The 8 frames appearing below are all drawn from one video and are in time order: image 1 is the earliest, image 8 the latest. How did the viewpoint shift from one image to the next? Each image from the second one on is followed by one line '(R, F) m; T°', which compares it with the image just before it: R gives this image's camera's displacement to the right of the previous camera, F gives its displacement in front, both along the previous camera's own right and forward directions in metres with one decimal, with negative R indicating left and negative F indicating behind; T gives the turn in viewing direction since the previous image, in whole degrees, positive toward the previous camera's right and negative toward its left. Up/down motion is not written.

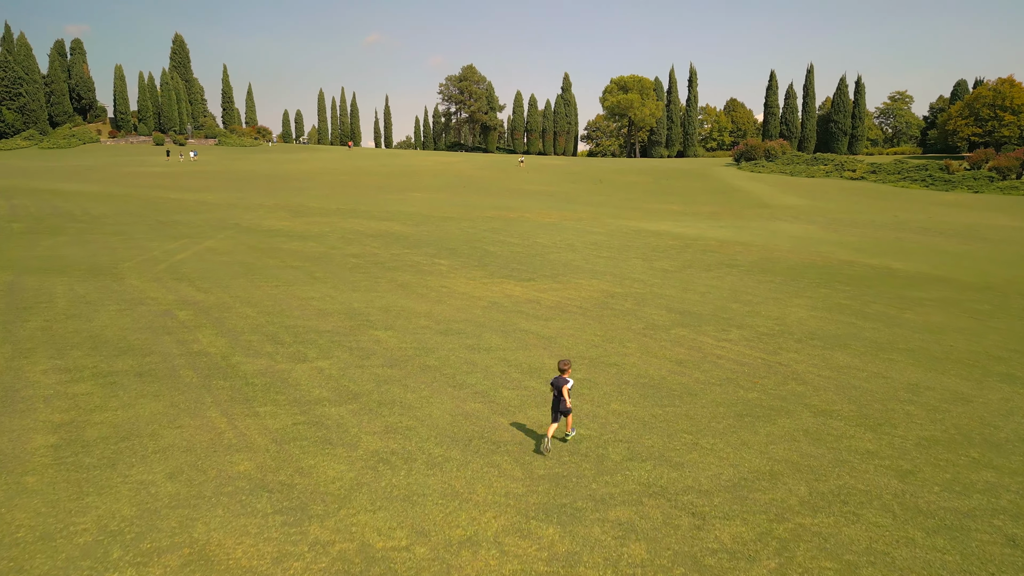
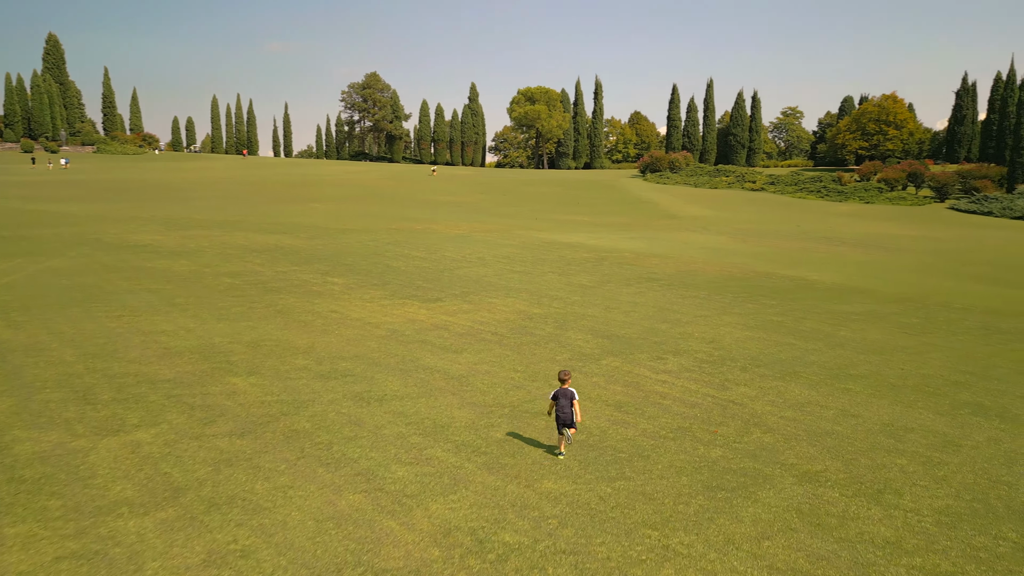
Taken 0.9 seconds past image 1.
(+0.1, +2.0) m; +7°
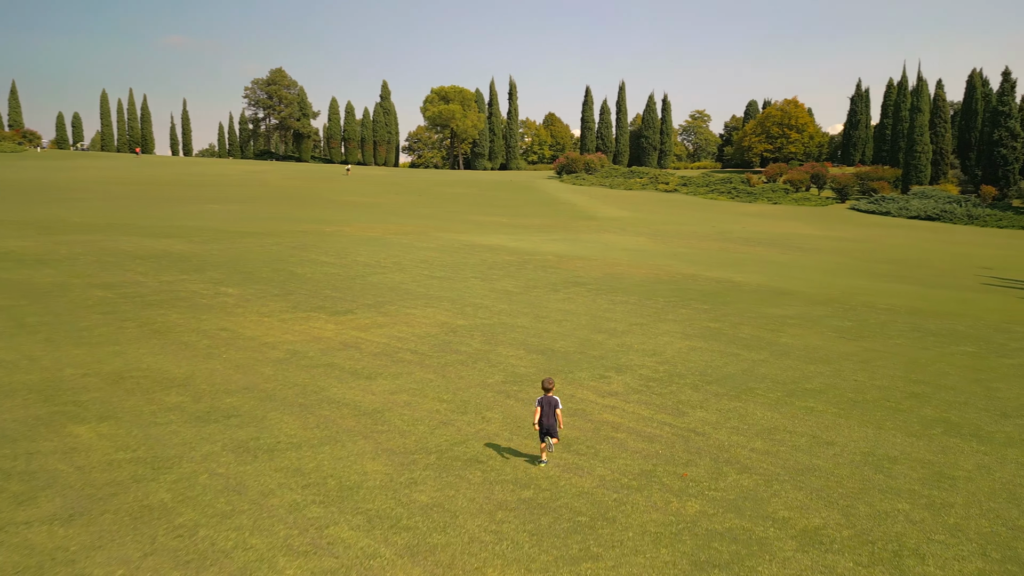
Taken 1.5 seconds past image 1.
(-0.1, +1.4) m; +7°
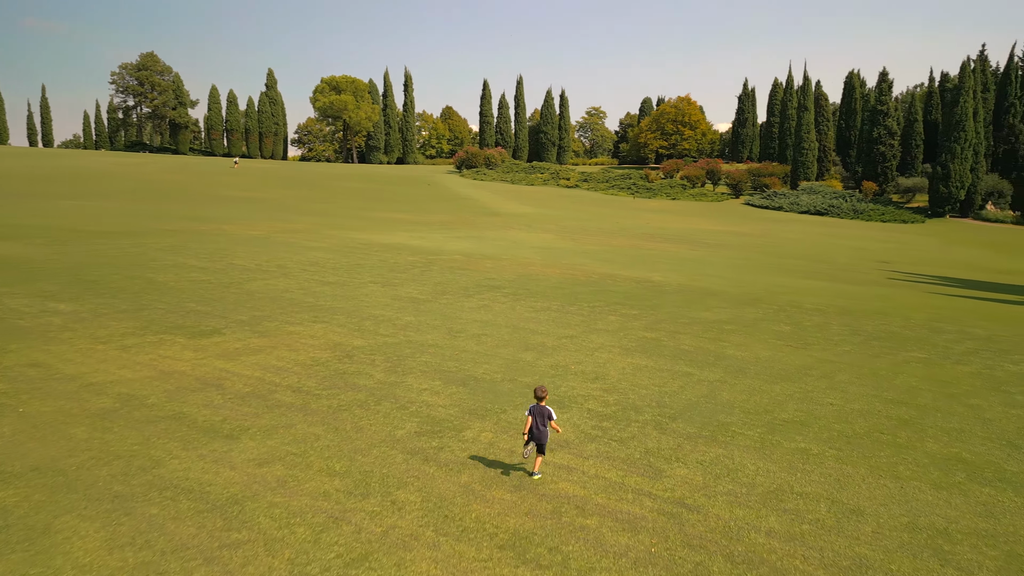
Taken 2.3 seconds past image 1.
(-0.1, +2.2) m; +8°
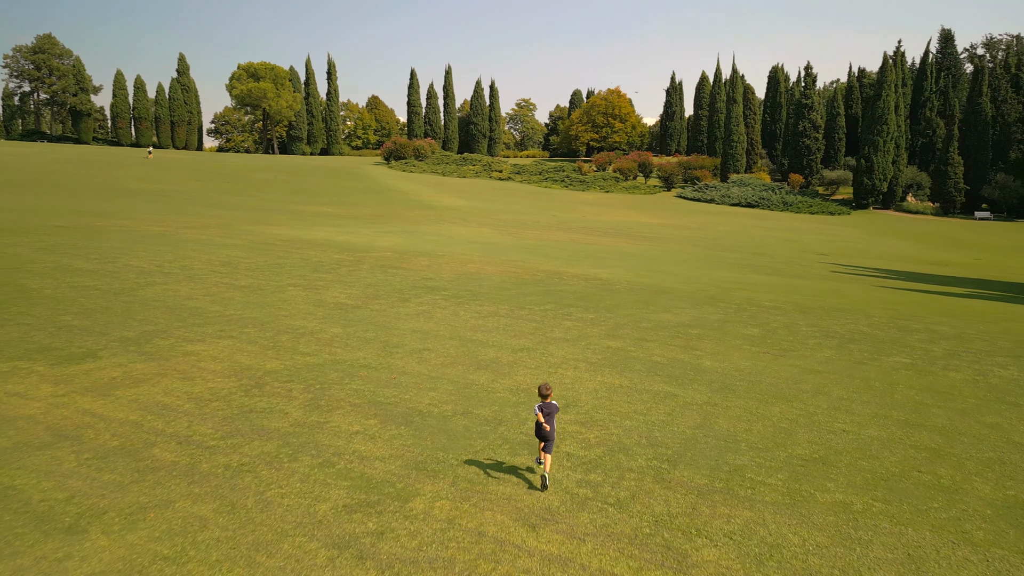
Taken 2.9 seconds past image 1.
(-0.2, +1.7) m; +6°
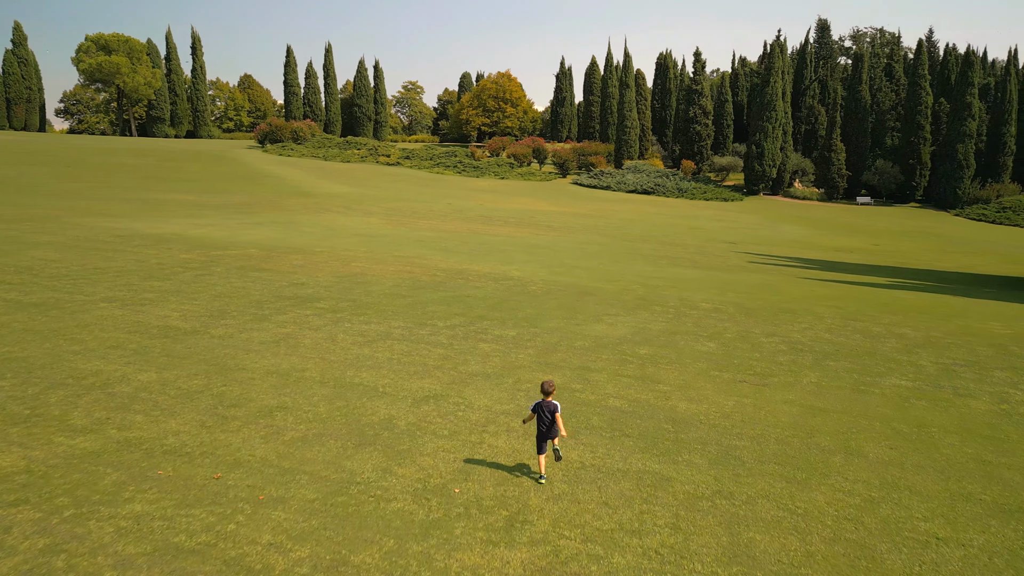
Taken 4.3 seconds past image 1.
(-0.1, +3.2) m; +9°
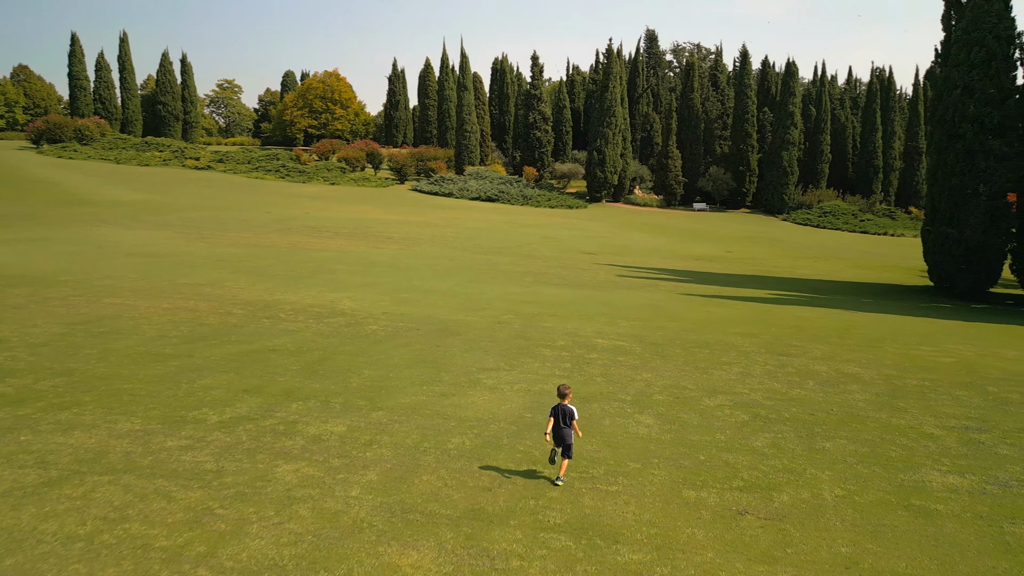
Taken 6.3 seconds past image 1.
(+0.1, +4.1) m; +13°
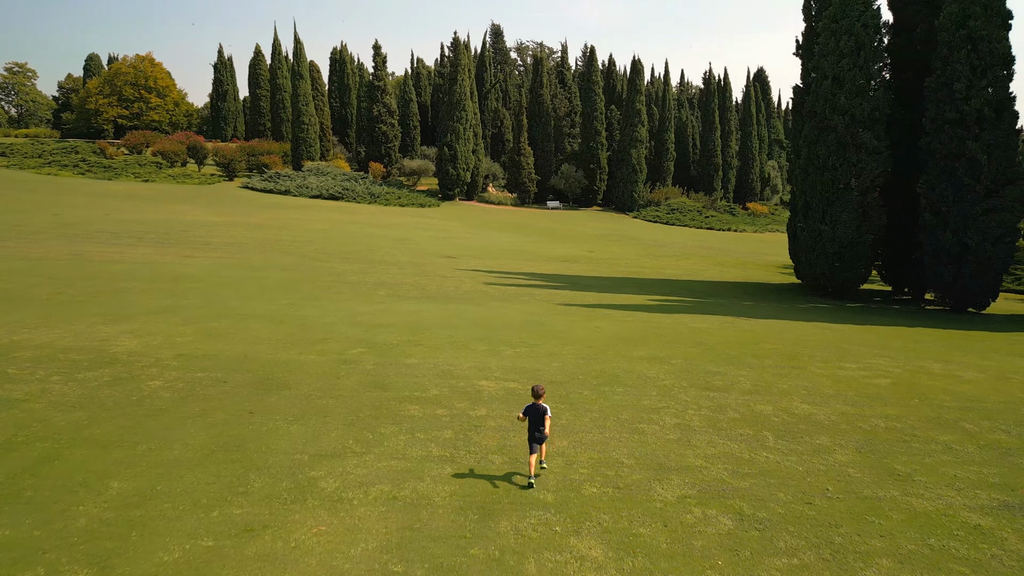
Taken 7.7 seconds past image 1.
(0.0, +3.0) m; +12°
